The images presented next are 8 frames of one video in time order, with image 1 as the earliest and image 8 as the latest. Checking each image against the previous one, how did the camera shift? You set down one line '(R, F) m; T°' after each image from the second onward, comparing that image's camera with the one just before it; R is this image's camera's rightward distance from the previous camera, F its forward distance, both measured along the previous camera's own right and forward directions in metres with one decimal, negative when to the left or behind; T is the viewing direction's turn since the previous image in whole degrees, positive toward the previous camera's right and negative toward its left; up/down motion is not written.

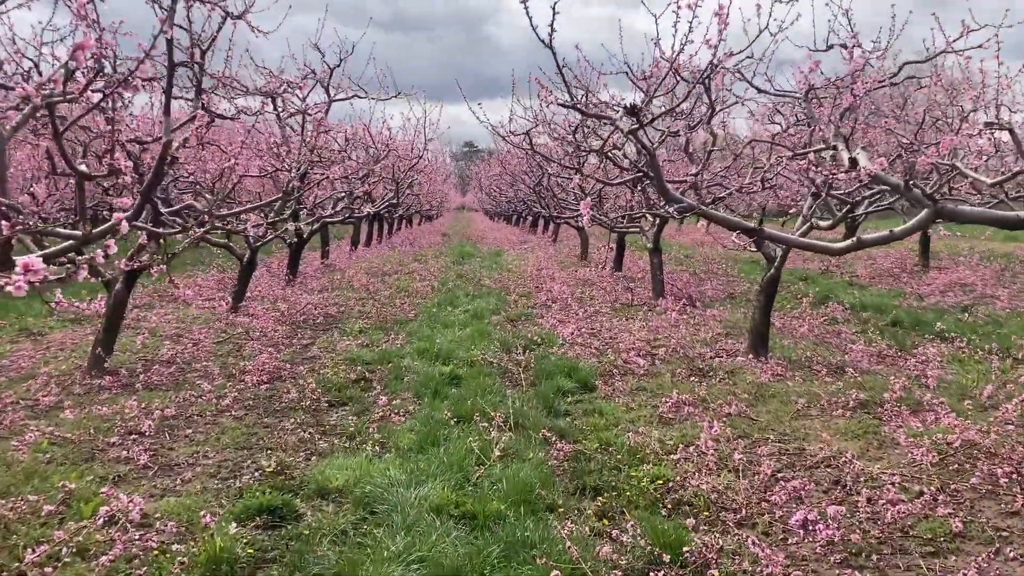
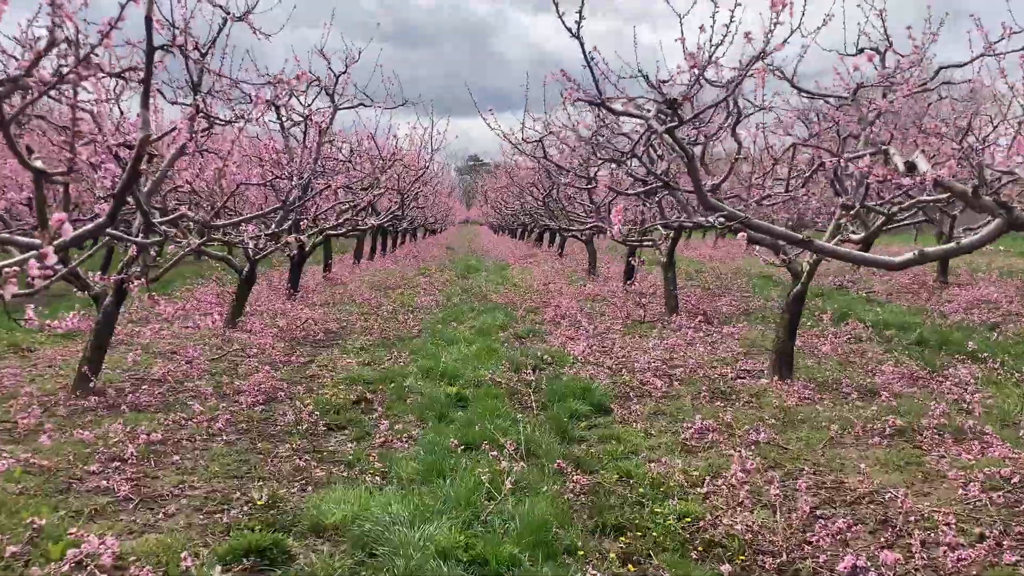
(-0.1, +0.4) m; 0°
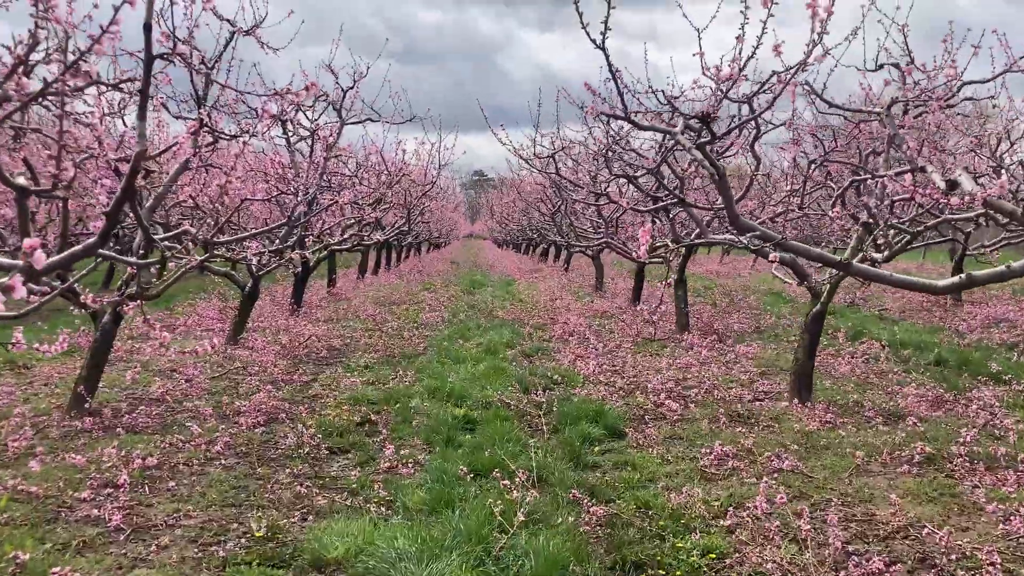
(0.0, +0.2) m; 0°
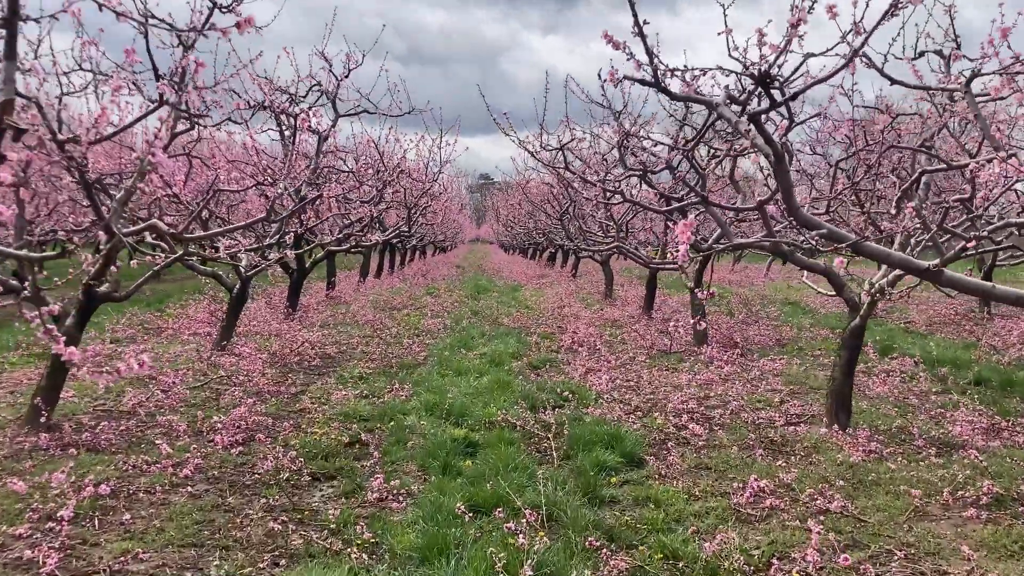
(0.0, +0.7) m; 0°
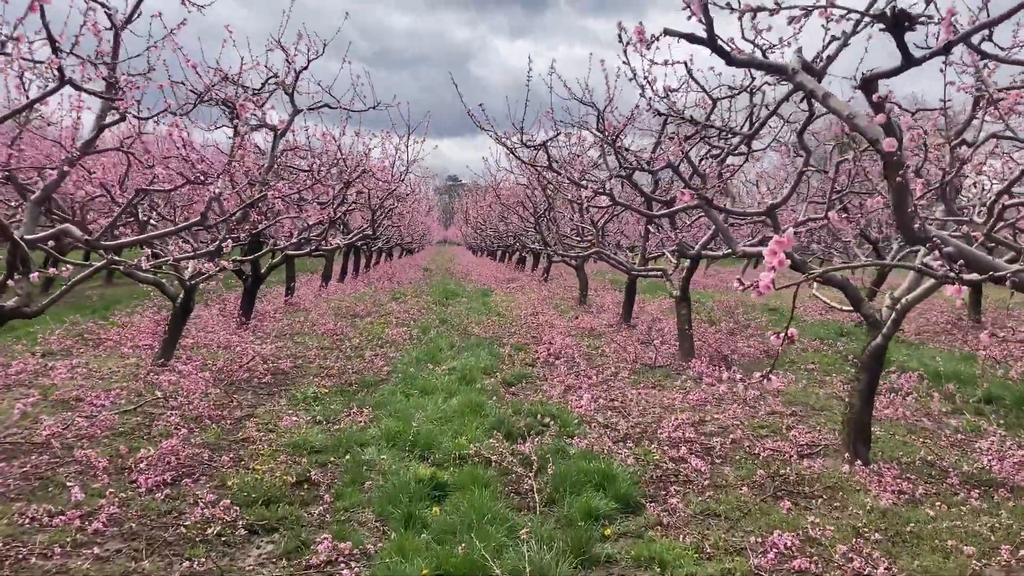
(0.0, +0.8) m; +2°
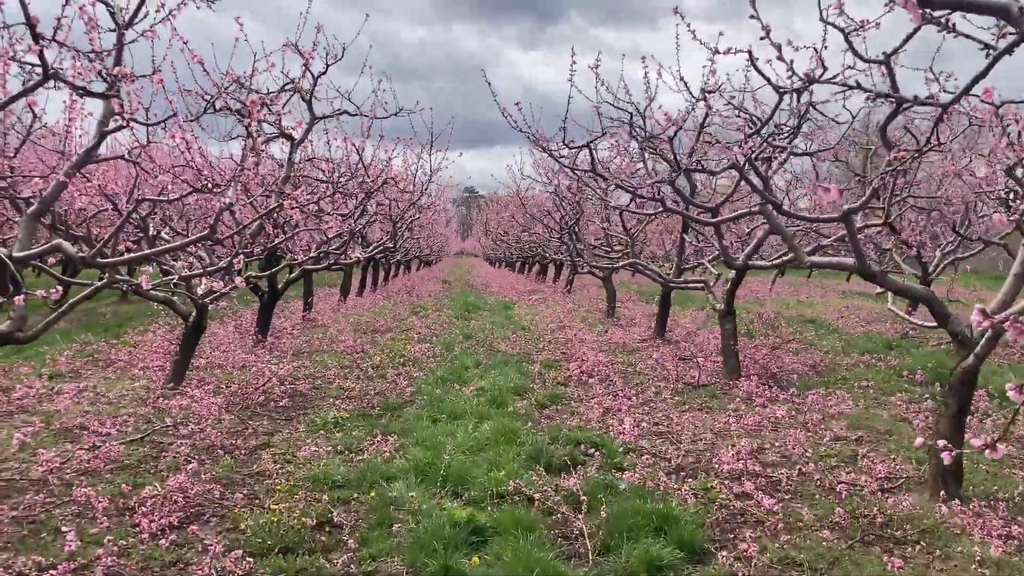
(-0.1, +0.6) m; -1°
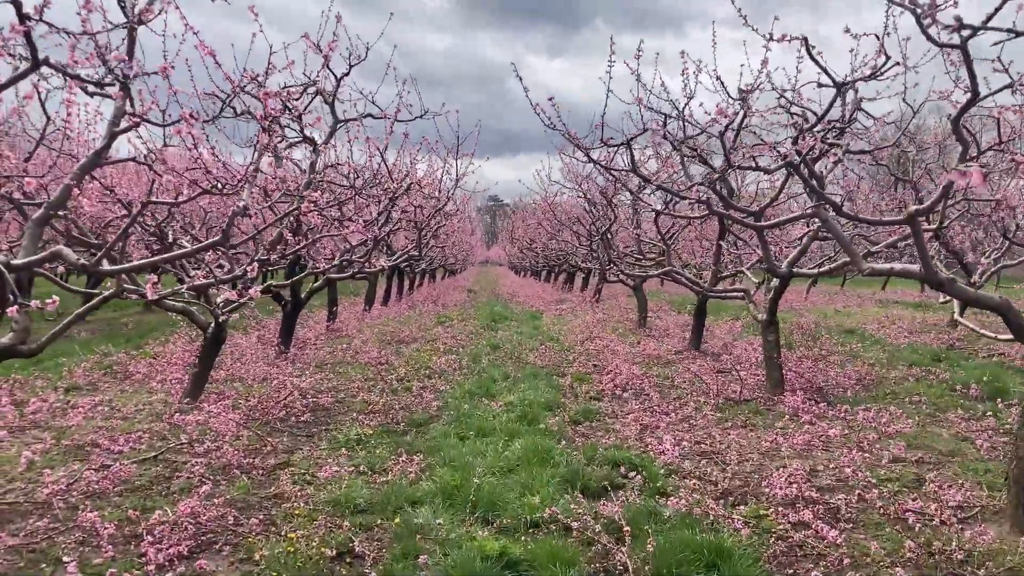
(-0.1, +0.4) m; -2°
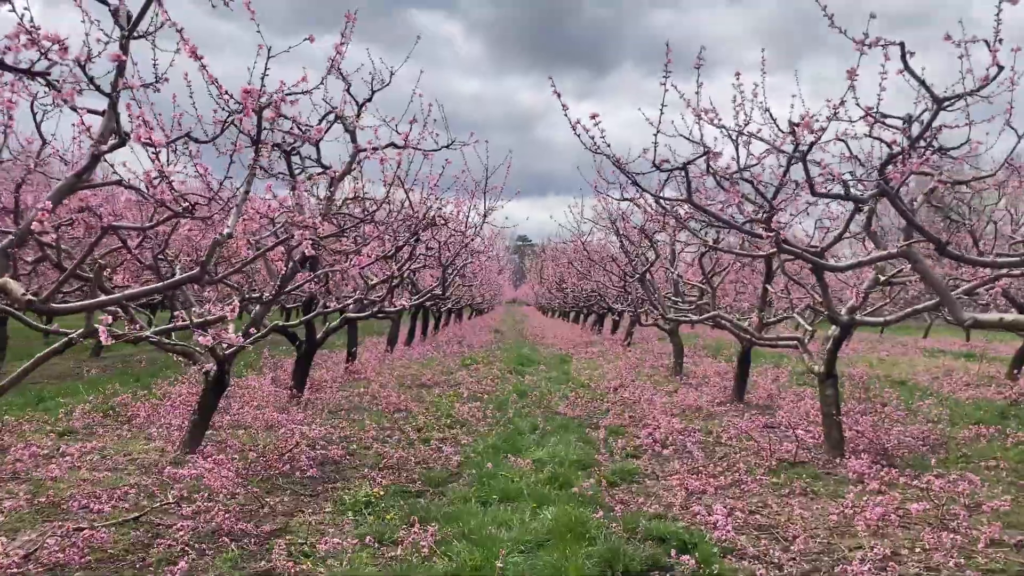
(0.0, +0.7) m; -2°
